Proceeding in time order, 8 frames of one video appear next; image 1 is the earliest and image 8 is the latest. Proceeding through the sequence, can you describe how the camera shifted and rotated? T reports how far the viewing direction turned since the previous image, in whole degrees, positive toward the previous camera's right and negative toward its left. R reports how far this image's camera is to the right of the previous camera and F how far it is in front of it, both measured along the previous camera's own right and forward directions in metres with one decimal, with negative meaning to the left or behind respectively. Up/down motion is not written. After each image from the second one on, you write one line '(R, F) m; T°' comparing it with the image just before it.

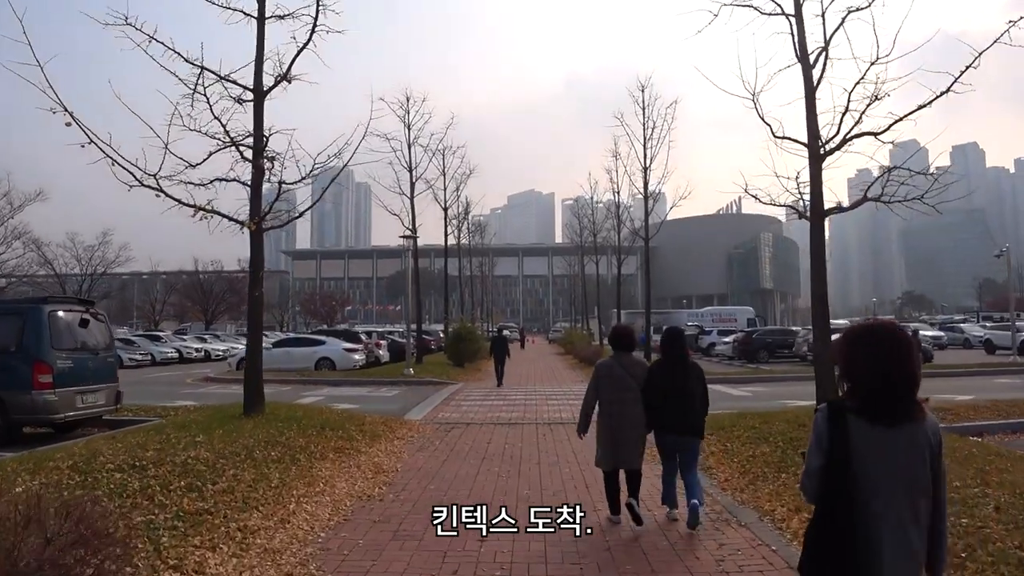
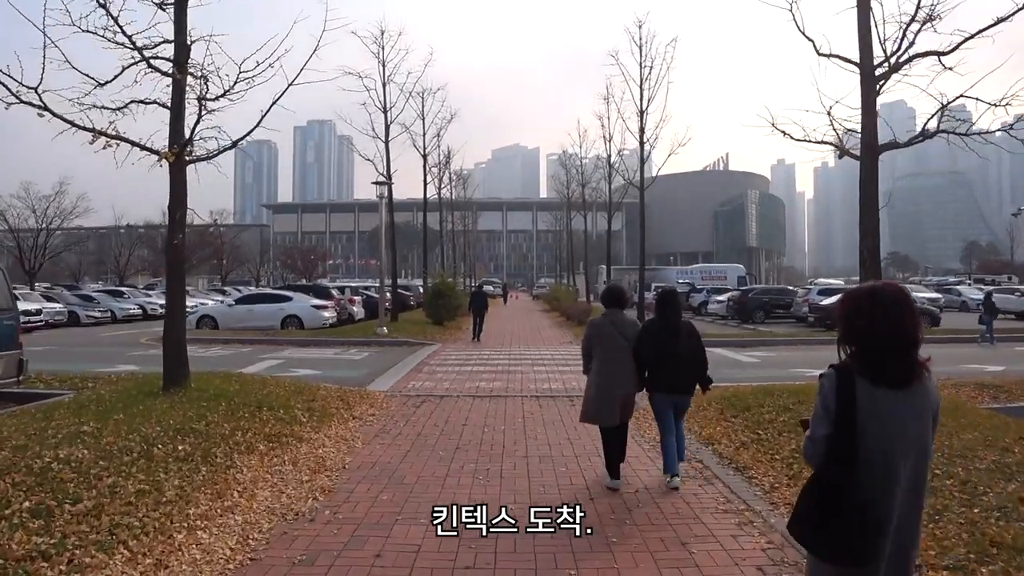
(0.0, +2.1) m; +1°
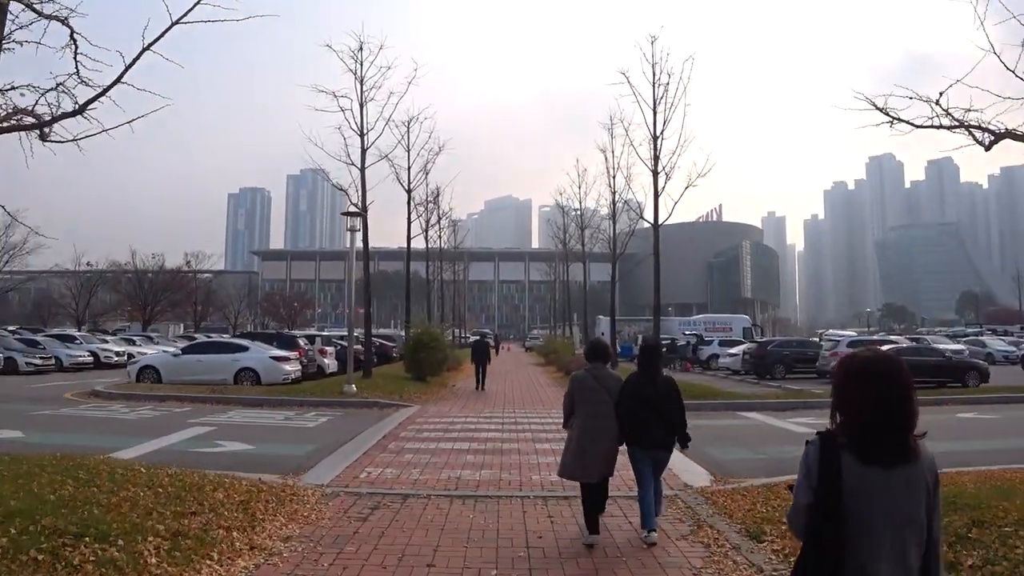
(-0.1, +3.5) m; +1°
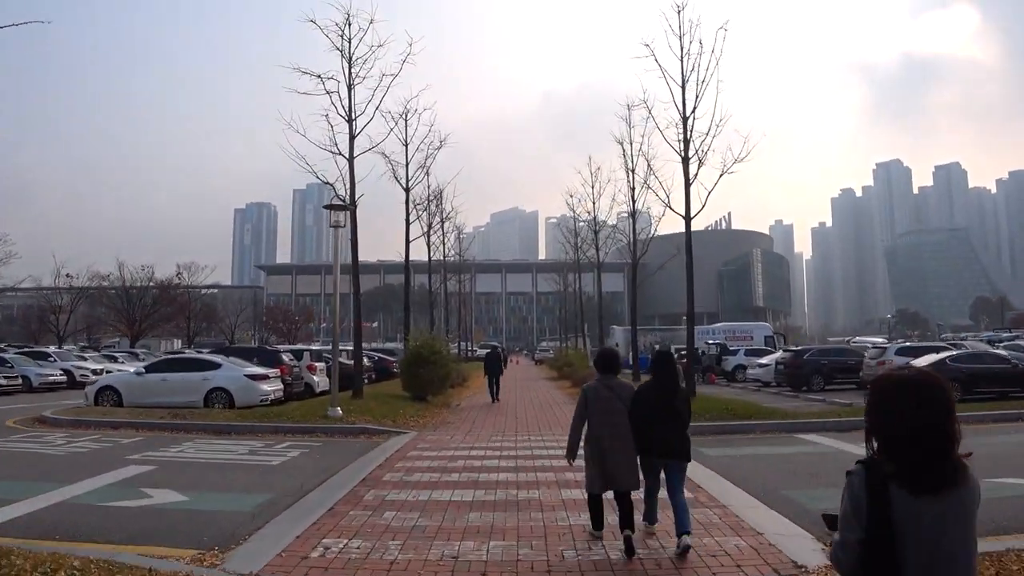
(-0.1, +2.8) m; 0°
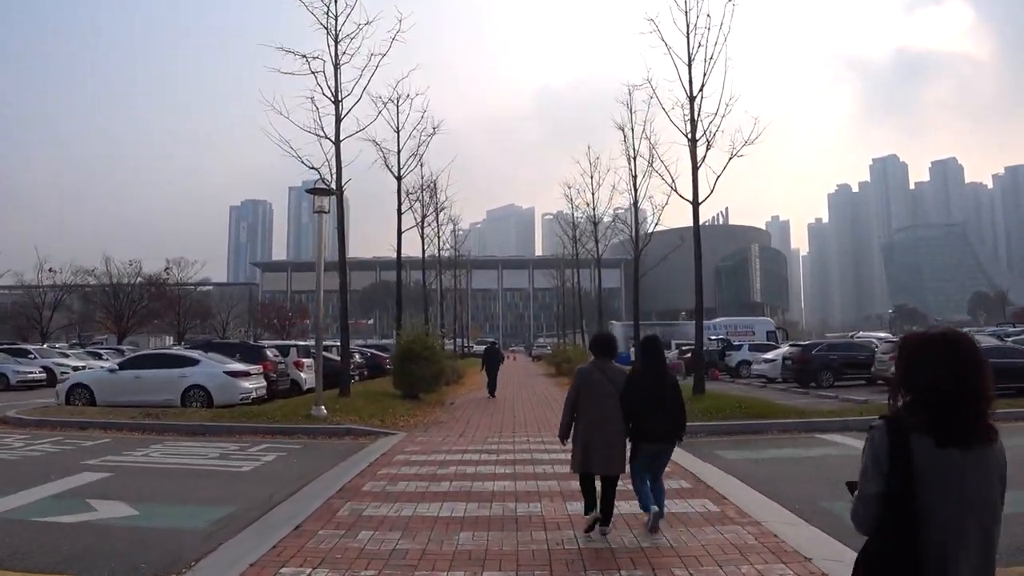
(0.0, +1.1) m; 0°
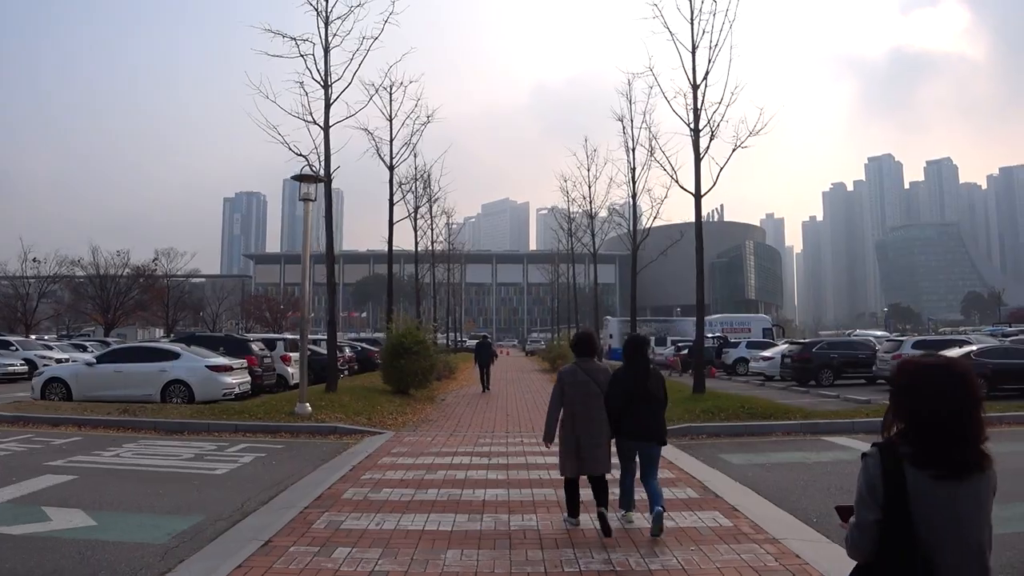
(0.0, +0.6) m; 0°
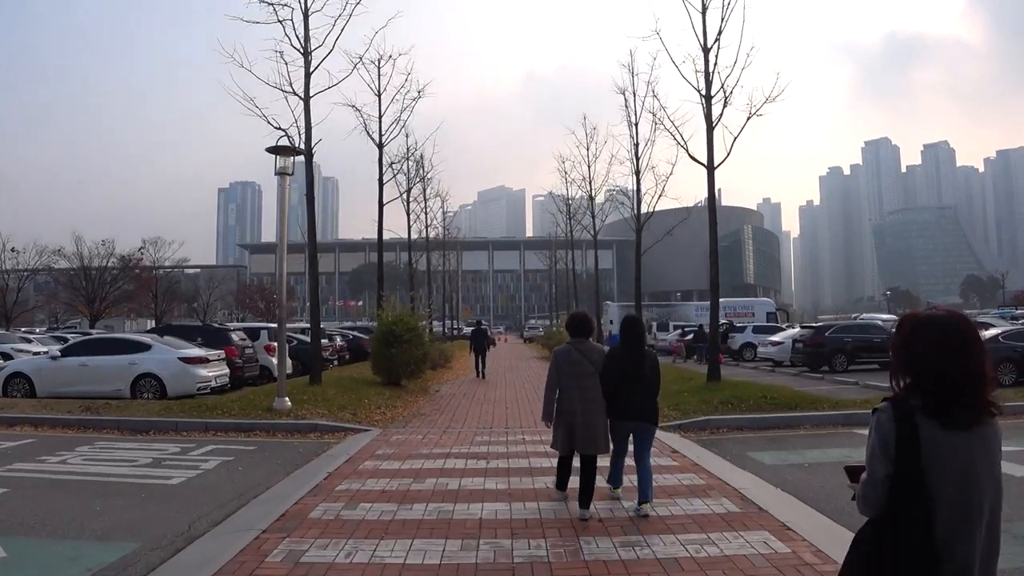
(0.0, +1.3) m; 0°
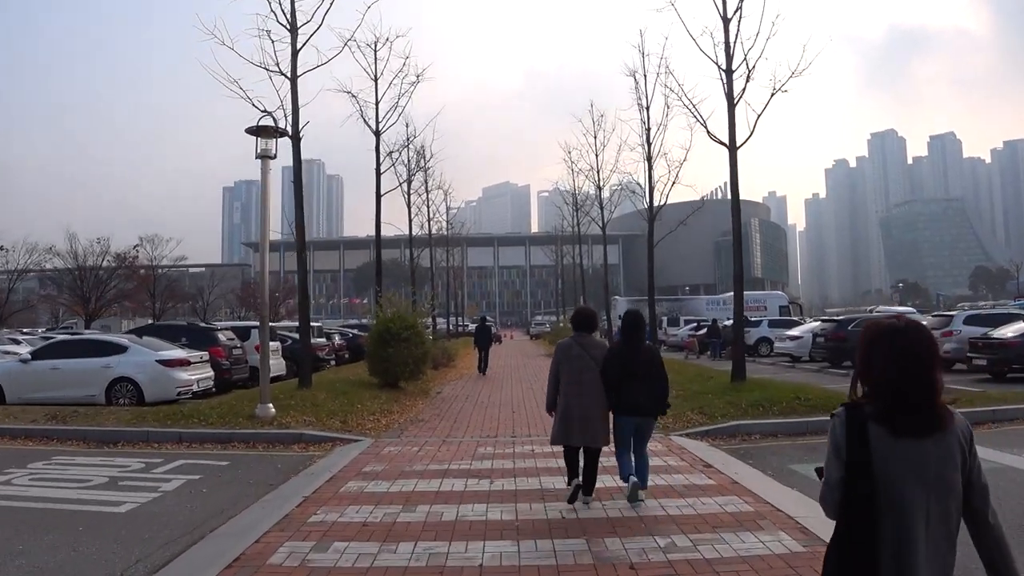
(0.0, +1.2) m; 0°
